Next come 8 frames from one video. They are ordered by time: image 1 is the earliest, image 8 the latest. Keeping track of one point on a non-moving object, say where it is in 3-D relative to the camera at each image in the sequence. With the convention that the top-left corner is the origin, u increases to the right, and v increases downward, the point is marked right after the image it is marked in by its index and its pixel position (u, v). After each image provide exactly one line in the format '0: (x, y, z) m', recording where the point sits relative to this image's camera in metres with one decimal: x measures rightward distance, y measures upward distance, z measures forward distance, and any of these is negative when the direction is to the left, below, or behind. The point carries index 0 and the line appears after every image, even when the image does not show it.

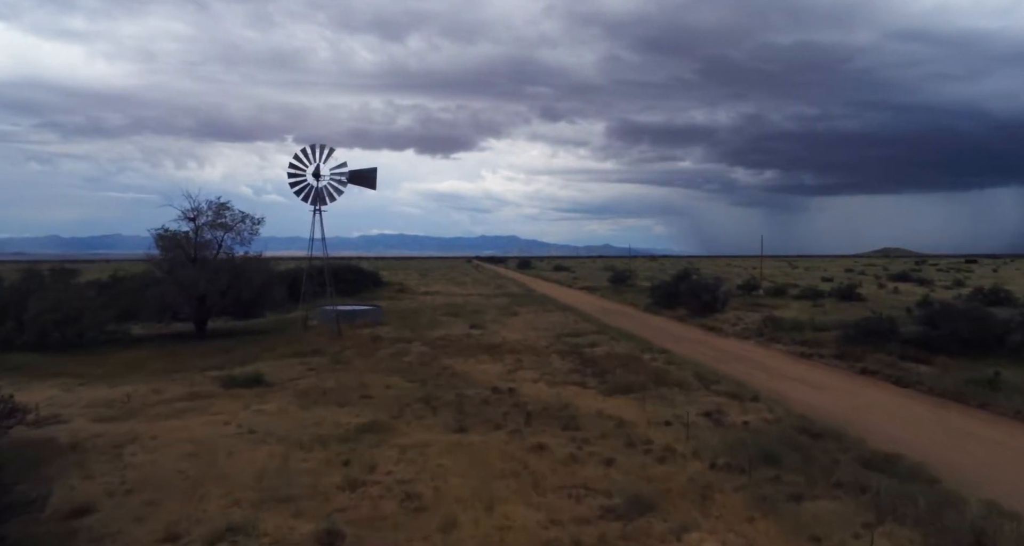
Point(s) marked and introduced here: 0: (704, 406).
0: (+3.4, -2.3, +13.0) m
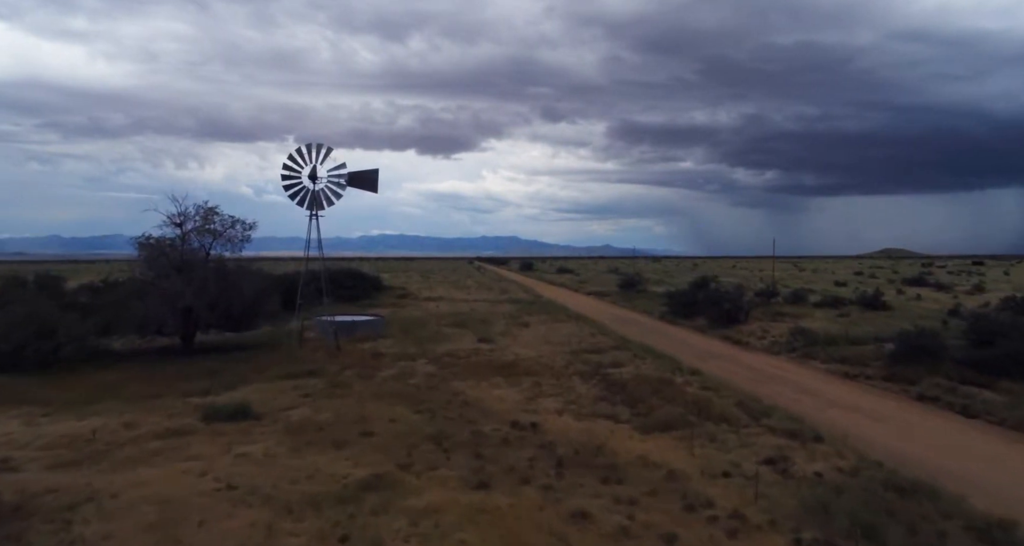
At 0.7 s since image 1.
0: (+3.8, -2.7, +11.1) m
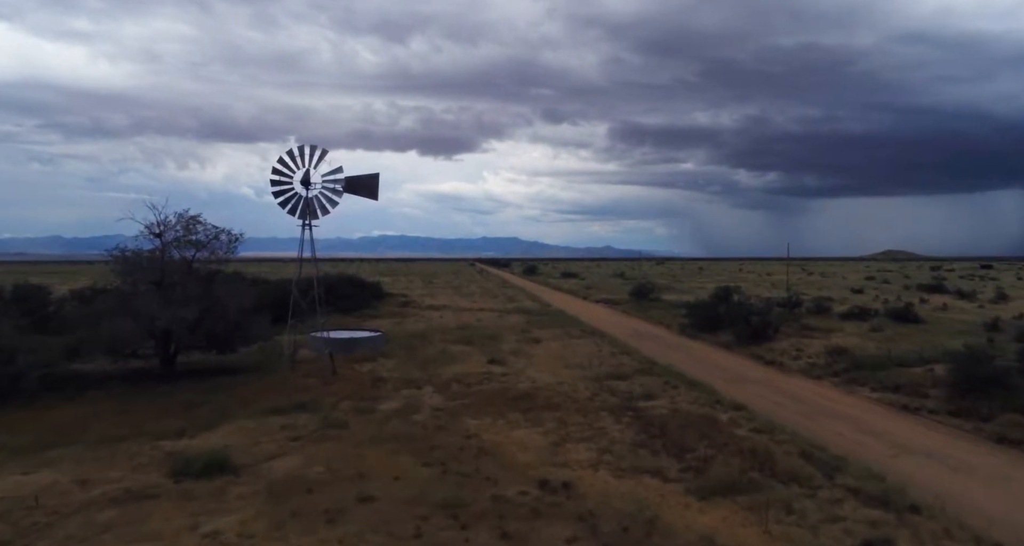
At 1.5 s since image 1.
0: (+4.2, -3.1, +9.0) m
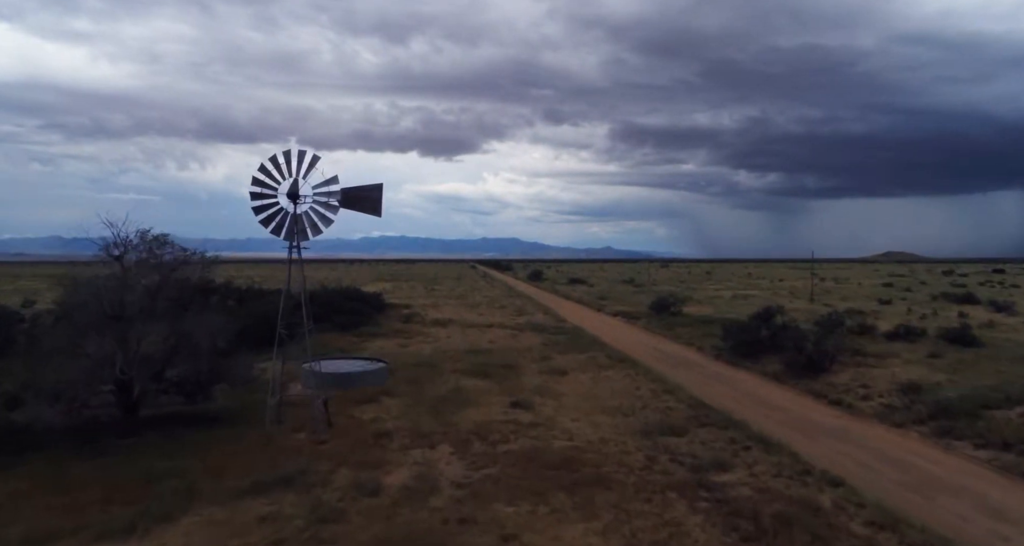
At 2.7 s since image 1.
0: (+4.9, -3.8, +5.7) m
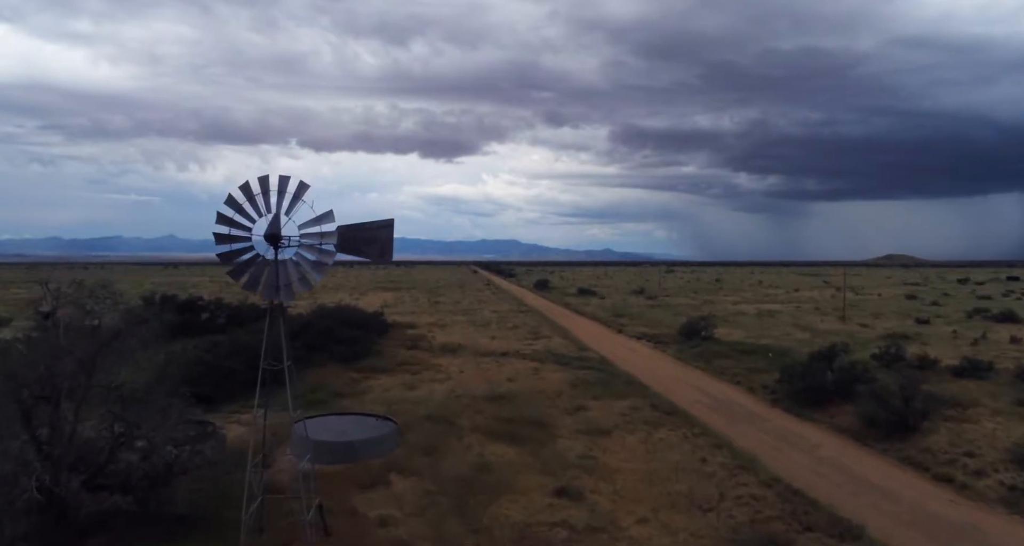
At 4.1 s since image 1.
0: (+5.8, -4.9, +2.0) m
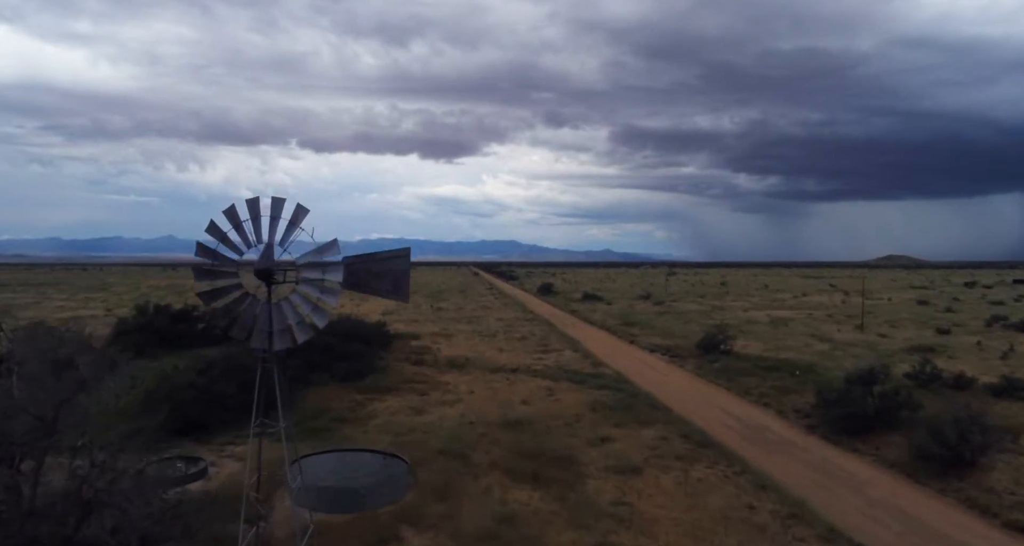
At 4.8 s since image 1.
0: (+6.3, -5.4, +0.2) m
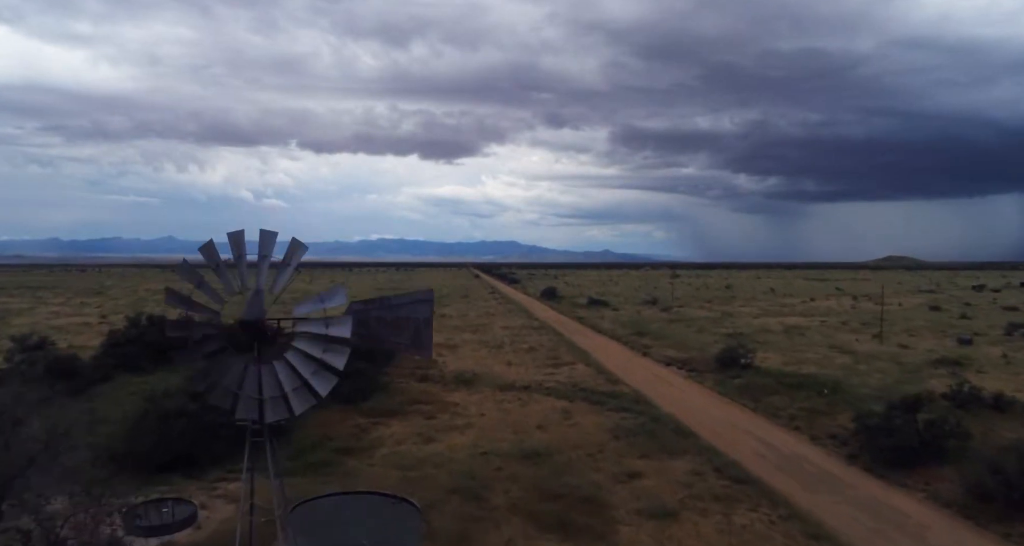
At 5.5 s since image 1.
0: (+6.8, -6.0, -1.6) m
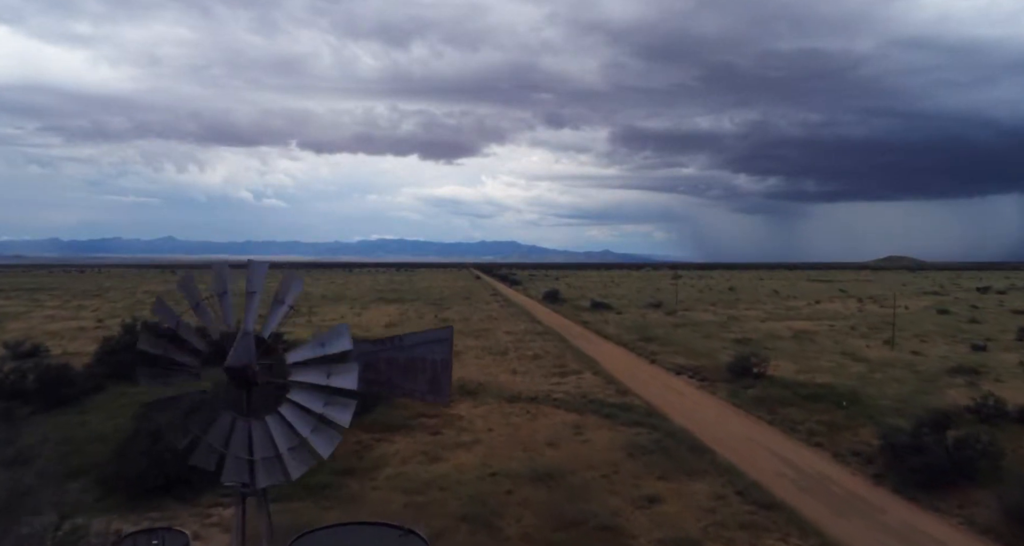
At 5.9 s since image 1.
0: (+7.1, -6.3, -2.6) m
